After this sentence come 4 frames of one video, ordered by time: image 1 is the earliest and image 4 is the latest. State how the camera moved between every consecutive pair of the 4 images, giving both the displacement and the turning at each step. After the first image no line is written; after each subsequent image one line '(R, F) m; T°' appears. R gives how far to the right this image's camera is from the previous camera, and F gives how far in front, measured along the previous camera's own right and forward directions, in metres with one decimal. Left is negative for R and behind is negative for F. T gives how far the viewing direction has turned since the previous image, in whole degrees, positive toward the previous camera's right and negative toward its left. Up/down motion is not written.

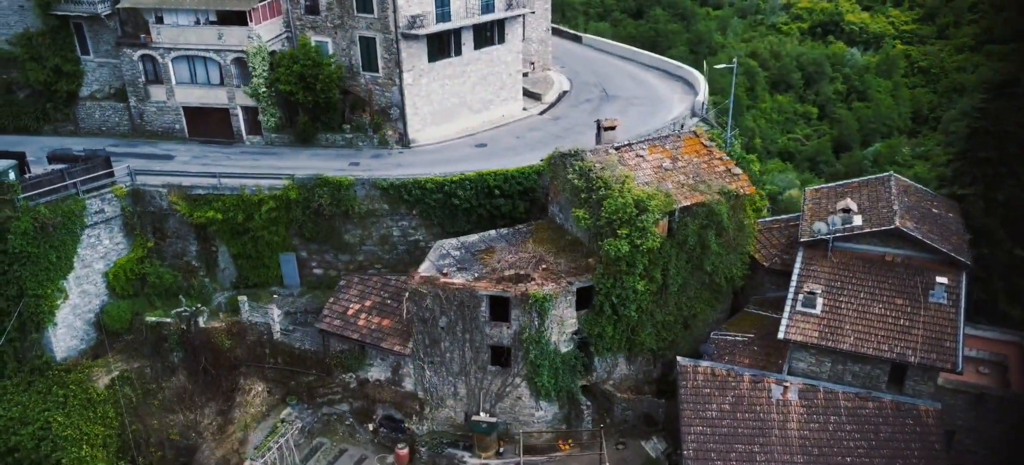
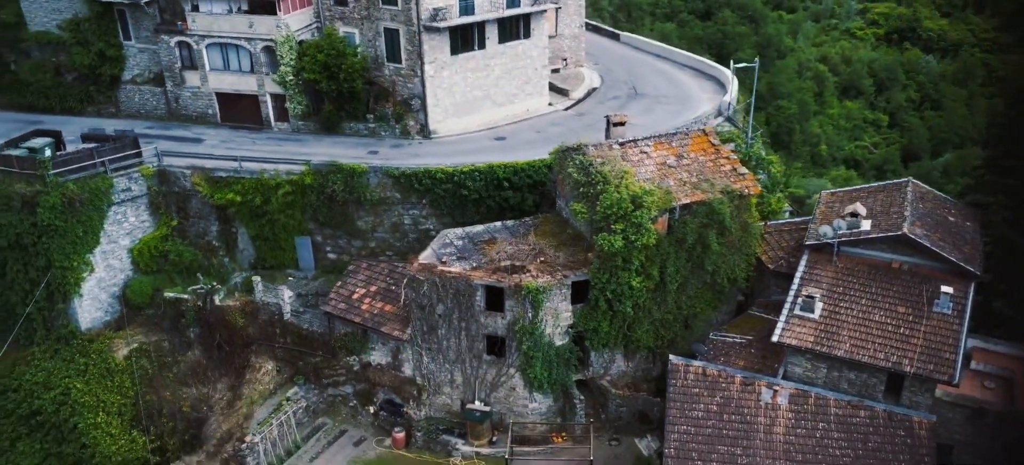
(+1.8, -0.1) m; -5°
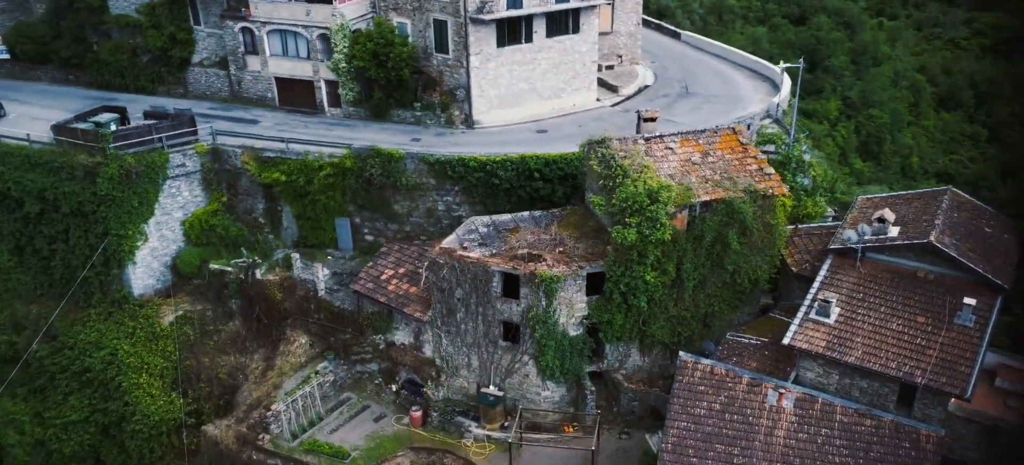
(+1.8, -0.3) m; -6°
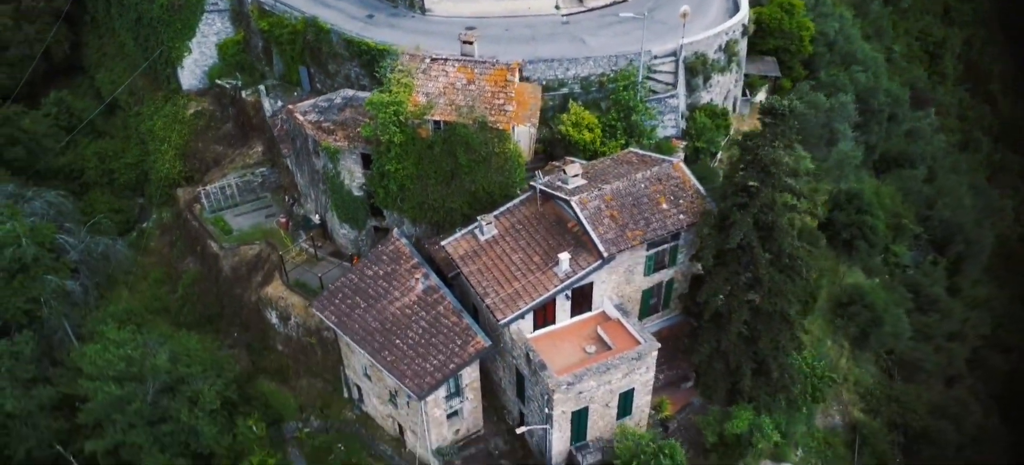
(+18.2, -1.8) m; -24°
